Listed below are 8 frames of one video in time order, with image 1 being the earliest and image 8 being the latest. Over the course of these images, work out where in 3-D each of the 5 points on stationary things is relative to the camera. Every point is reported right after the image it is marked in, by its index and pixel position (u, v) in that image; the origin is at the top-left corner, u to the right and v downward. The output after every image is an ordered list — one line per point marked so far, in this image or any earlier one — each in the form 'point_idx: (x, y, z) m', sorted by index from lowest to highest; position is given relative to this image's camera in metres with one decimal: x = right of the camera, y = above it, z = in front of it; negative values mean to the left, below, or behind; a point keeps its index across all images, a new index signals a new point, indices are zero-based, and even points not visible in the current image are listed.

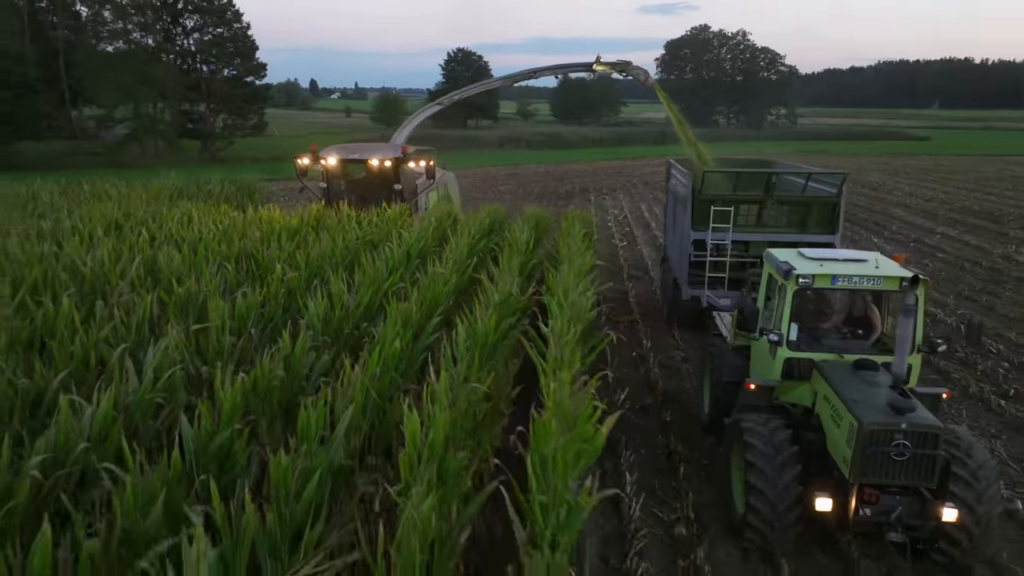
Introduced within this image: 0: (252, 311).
0: (-1.6, -0.1, +4.3) m
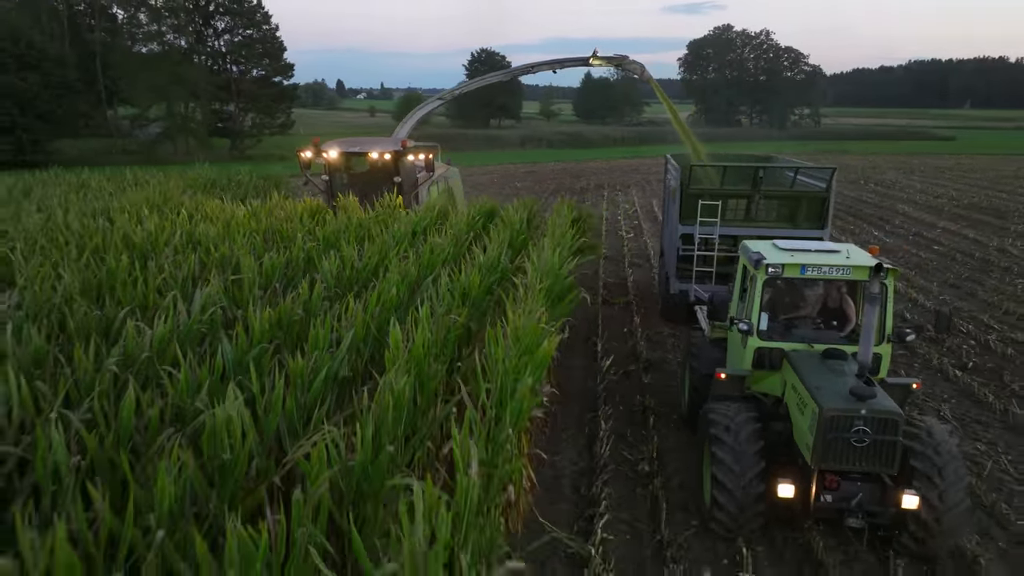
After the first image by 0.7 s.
0: (-1.7, +0.1, +5.1) m
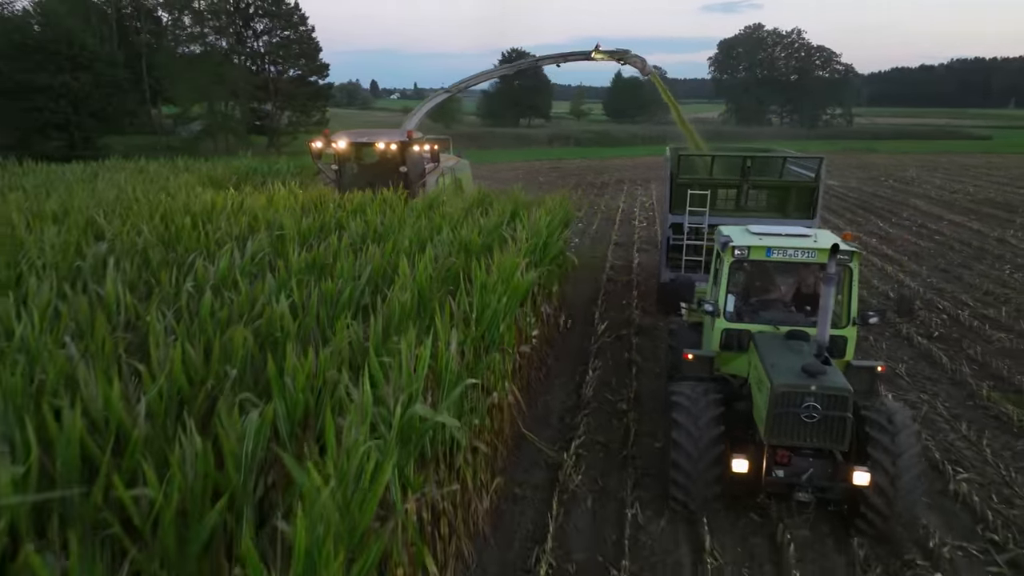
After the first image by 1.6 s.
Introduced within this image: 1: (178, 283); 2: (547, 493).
0: (-1.7, +0.5, +6.2) m
1: (-2.1, +0.1, +4.5) m
2: (+0.2, -1.5, +5.0) m
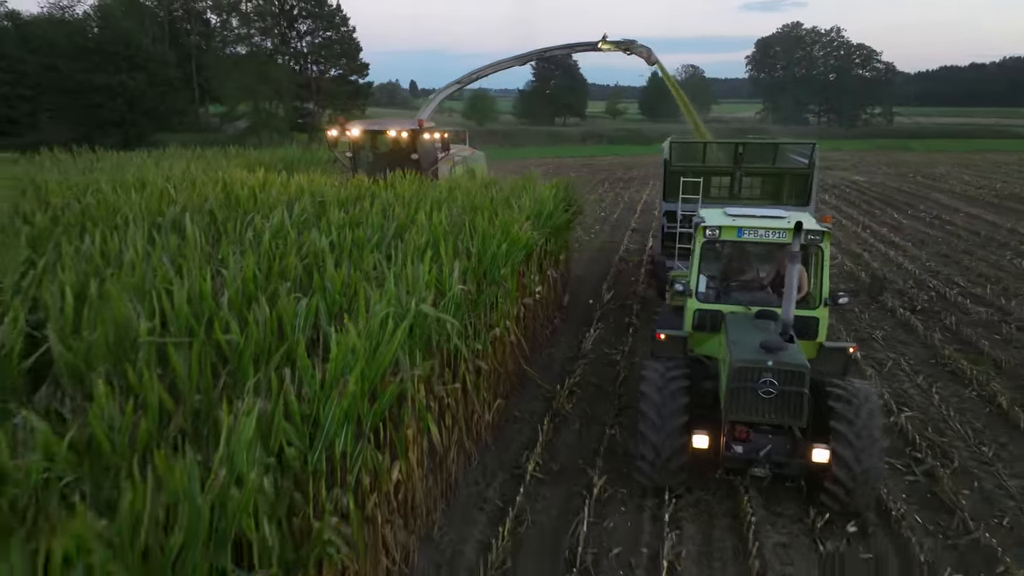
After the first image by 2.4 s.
0: (-1.7, +0.9, +7.2) m
1: (-2.1, +0.5, +5.6) m
2: (+0.2, -1.1, +5.9) m
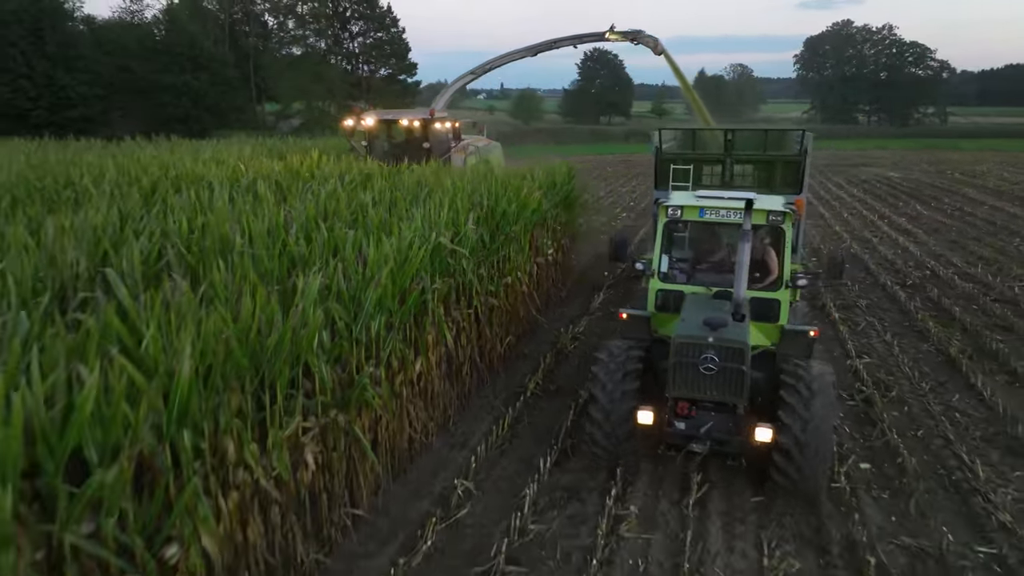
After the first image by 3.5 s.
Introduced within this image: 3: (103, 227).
0: (-1.4, +1.4, +8.4) m
1: (-2.0, +0.9, +6.8) m
2: (+0.3, -0.7, +7.0) m
3: (-2.7, +0.4, +4.7) m
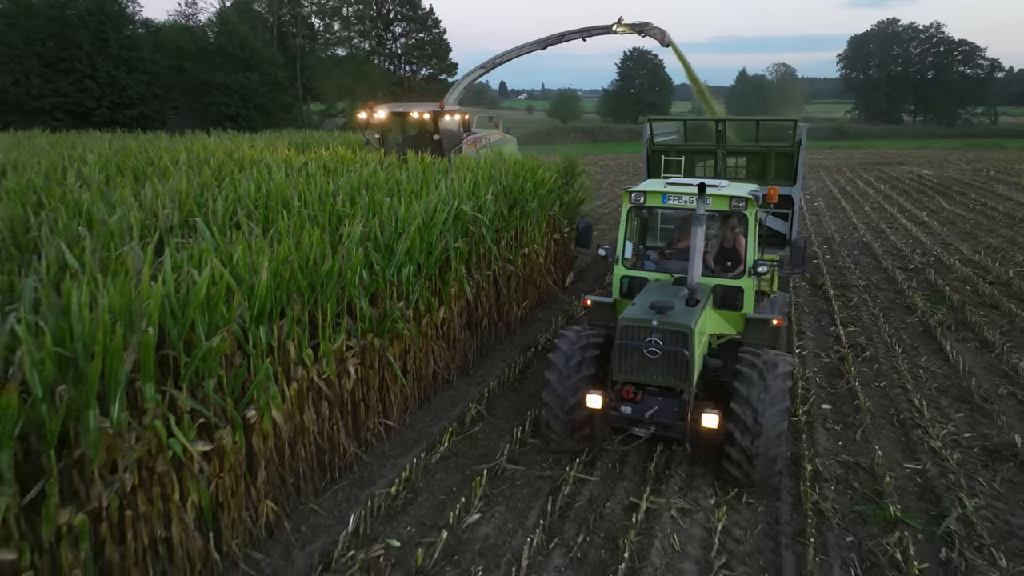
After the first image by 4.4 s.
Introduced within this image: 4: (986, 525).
0: (-1.2, +1.7, +9.4) m
1: (-1.8, +1.3, +7.8) m
2: (+0.5, -0.3, +7.9) m
3: (-2.6, +0.8, +5.7) m
4: (+2.7, -1.4, +4.0) m
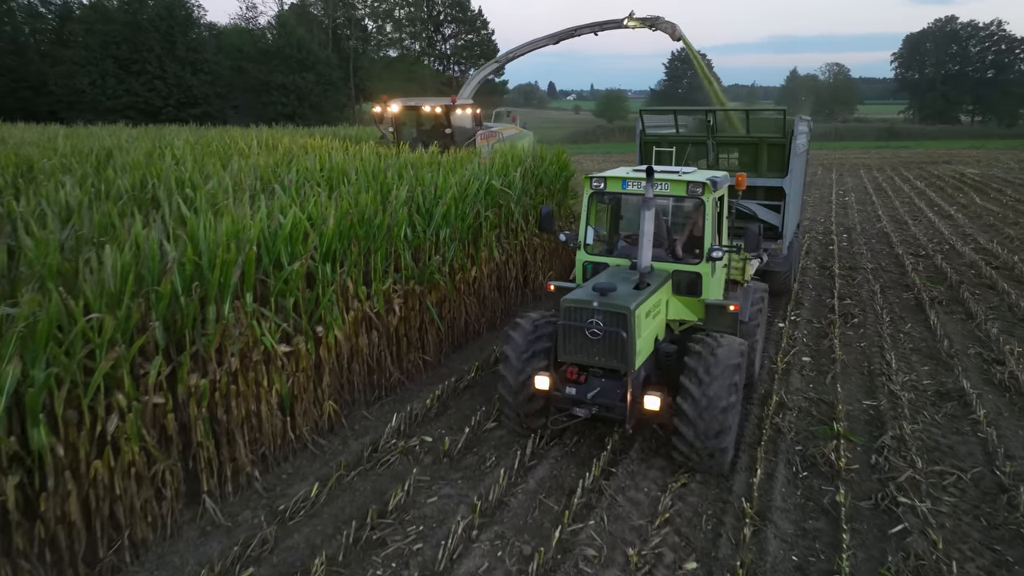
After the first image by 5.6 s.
0: (-0.7, +2.1, +10.4) m
1: (-1.5, +1.6, +8.9) m
2: (+0.9, 0.0, +8.8) m
3: (-2.4, +1.2, +6.9) m
4: (+2.8, -1.1, +4.8) m
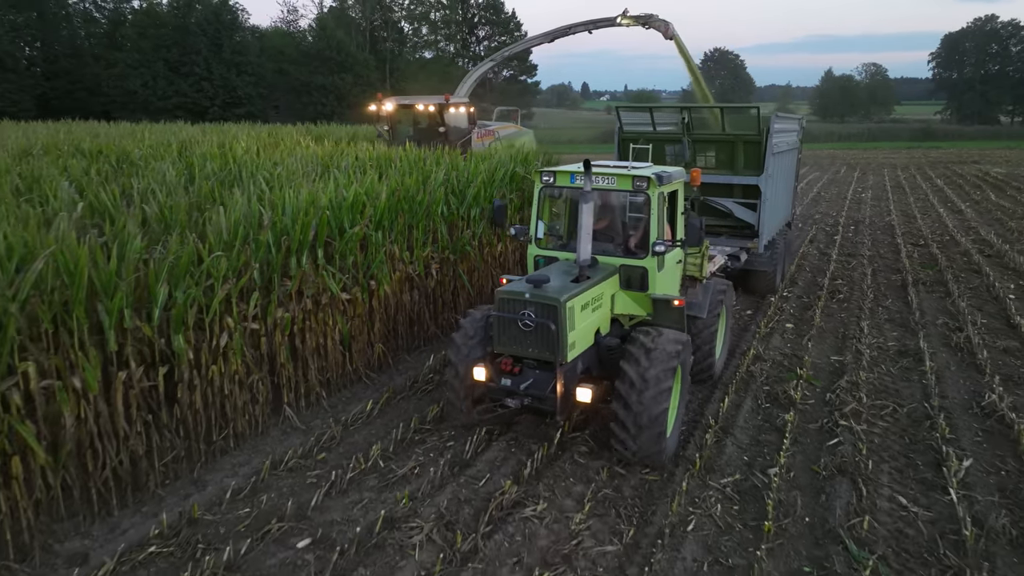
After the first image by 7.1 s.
0: (-0.3, +2.4, +11.5) m
1: (-1.1, +2.0, +10.0) m
2: (+1.2, +0.3, +9.8) m
3: (-2.2, +1.5, +8.0) m
4: (+2.9, -0.8, +5.8) m
